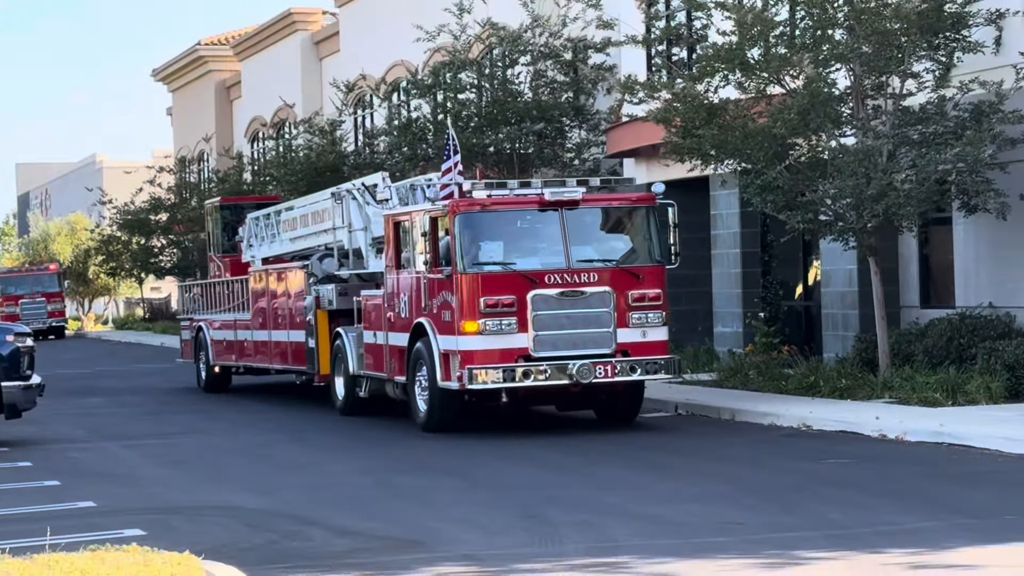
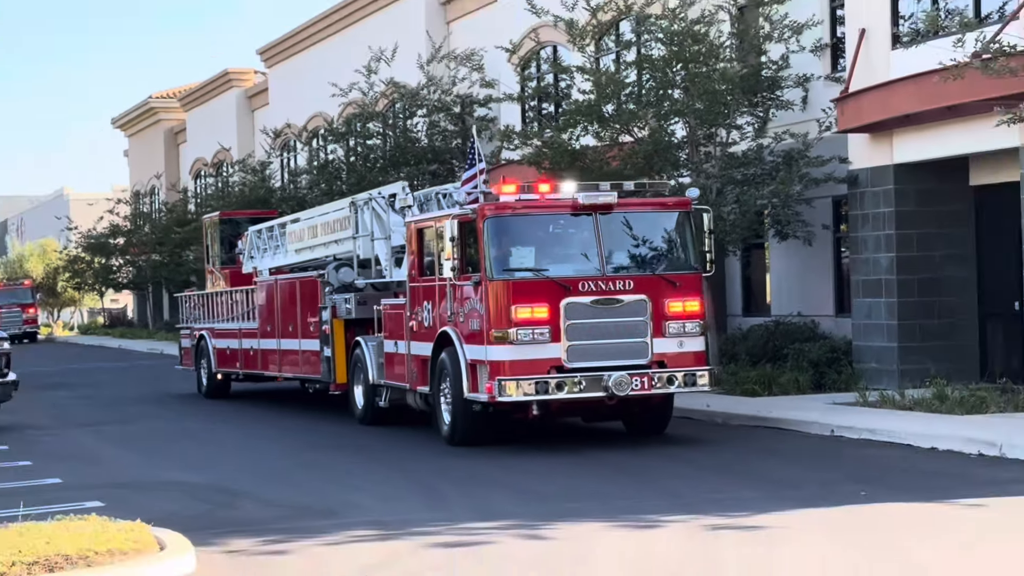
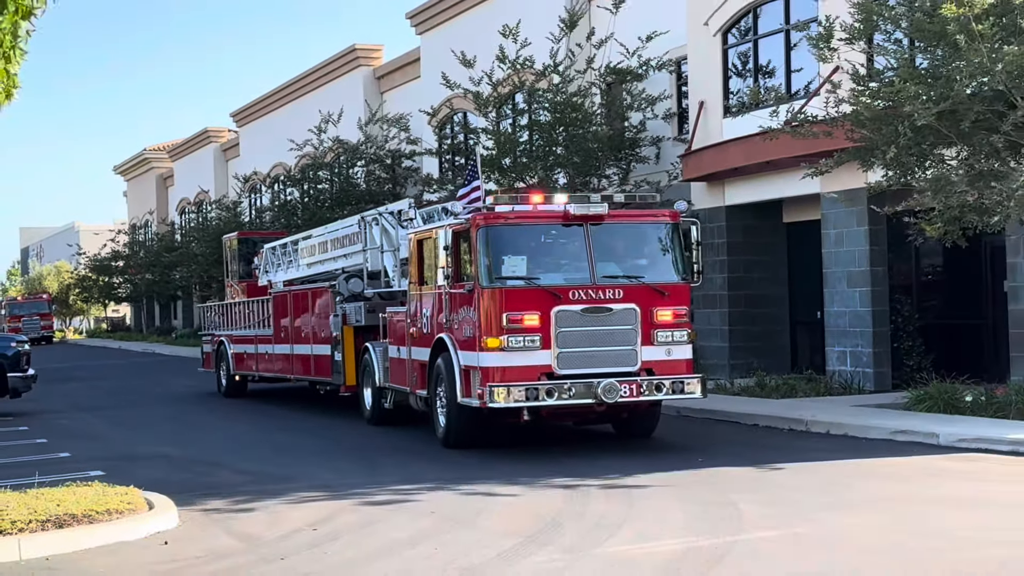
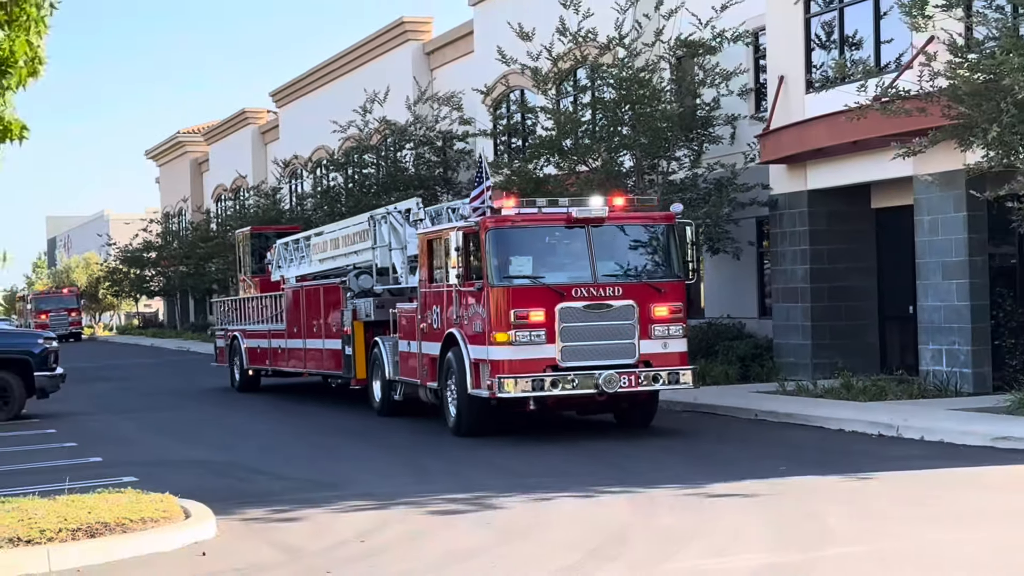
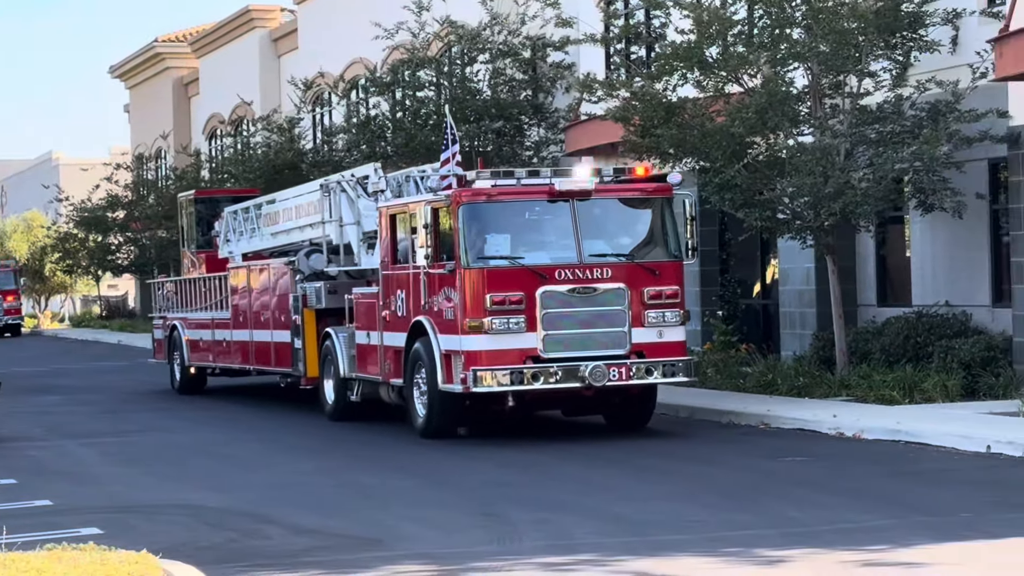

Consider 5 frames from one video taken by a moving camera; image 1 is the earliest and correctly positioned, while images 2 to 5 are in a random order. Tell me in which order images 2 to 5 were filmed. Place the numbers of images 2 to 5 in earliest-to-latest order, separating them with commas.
5, 2, 4, 3
